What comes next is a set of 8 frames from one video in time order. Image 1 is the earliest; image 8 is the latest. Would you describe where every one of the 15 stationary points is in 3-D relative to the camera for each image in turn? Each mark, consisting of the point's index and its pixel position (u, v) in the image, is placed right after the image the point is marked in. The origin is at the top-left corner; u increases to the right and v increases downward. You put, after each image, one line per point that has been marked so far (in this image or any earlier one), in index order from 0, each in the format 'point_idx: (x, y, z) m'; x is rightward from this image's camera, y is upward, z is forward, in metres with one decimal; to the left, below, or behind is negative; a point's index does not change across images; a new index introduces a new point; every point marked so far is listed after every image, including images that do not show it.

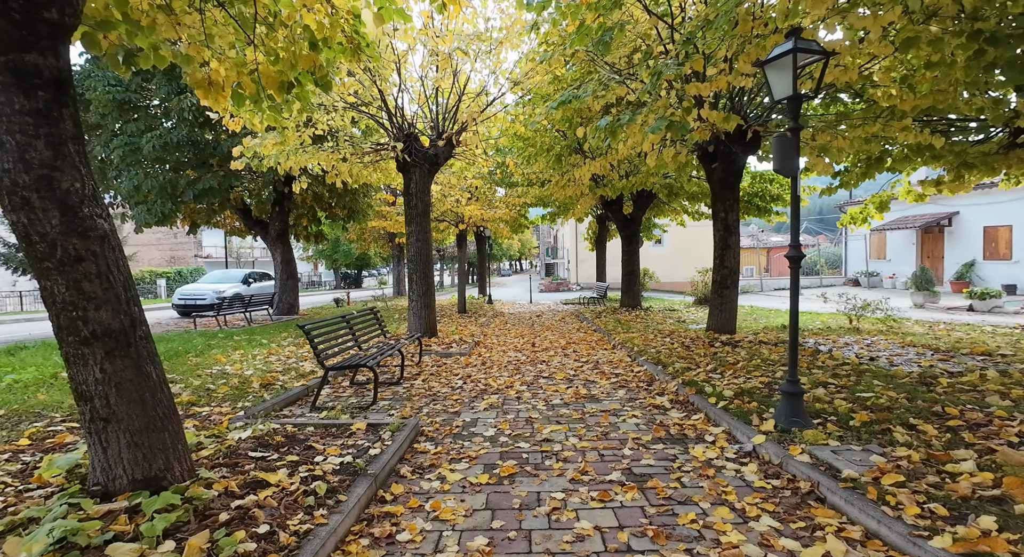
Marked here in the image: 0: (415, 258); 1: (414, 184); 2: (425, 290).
0: (-1.7, +0.3, +9.8) m
1: (-1.8, +1.6, +10.0) m
2: (-1.6, -0.3, +9.8) m
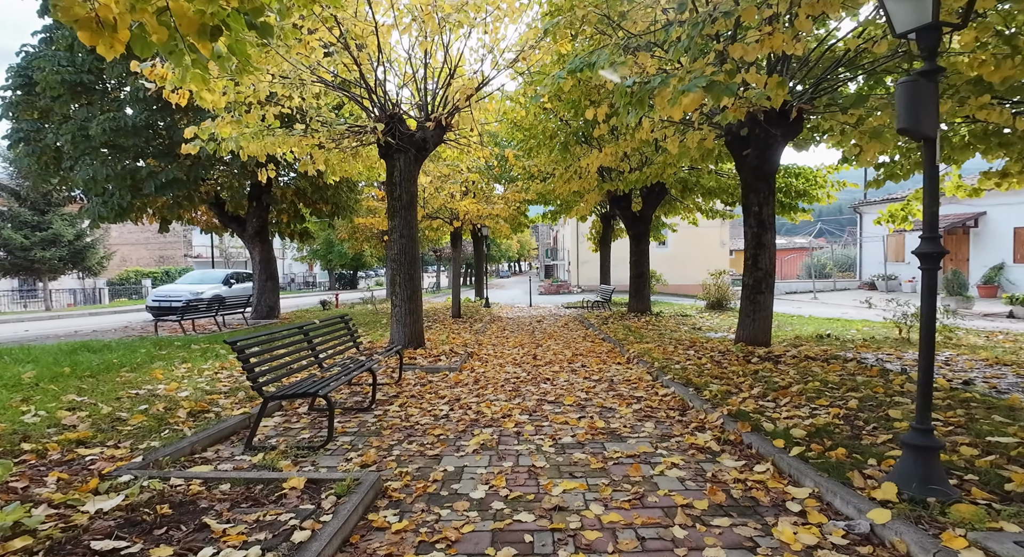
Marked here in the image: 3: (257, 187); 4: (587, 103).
0: (-1.8, +0.3, +8.4) m
1: (-1.8, +1.6, +8.6) m
2: (-1.6, -0.3, +8.5) m
3: (-6.5, +2.3, +14.0) m
4: (+1.3, +3.1, +9.9) m
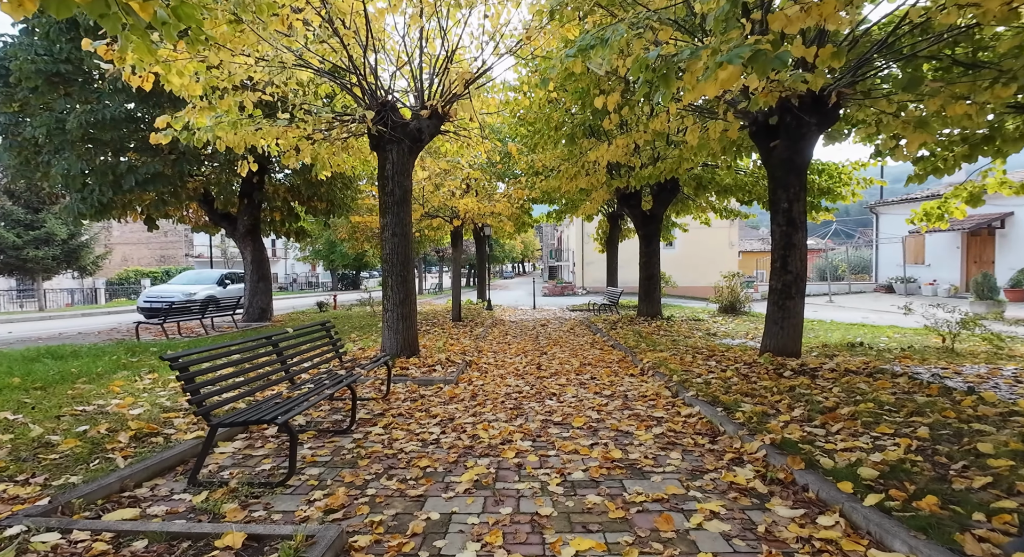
0: (-1.7, +0.2, +7.7) m
1: (-1.8, +1.6, +7.9) m
2: (-1.5, -0.3, +7.7) m
3: (-6.4, +2.3, +13.3) m
4: (+1.4, +3.1, +9.2) m
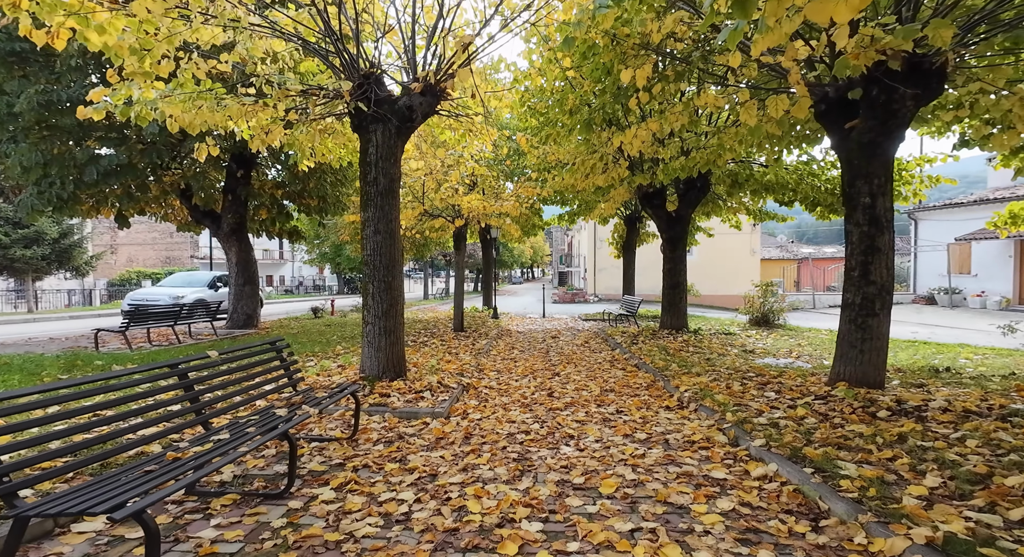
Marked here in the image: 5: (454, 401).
0: (-1.6, +0.2, +6.3) m
1: (-1.6, +1.5, +6.6) m
2: (-1.5, -0.4, +6.4) m
3: (-6.2, +2.2, +12.1) m
4: (+1.5, +3.0, +7.8) m
5: (-0.6, -1.3, +5.7) m
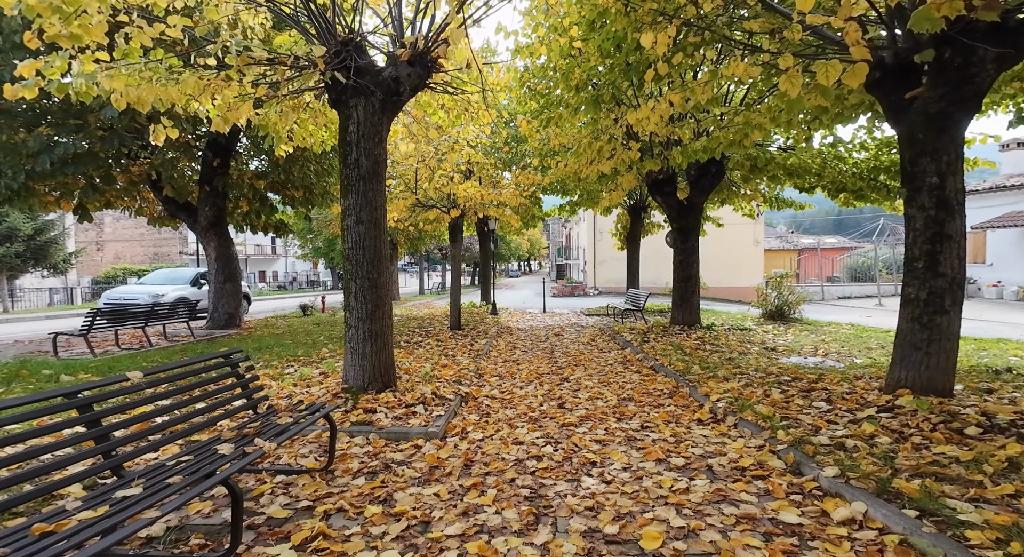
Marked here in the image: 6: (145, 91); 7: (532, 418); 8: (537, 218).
0: (-1.6, +0.2, +5.5) m
1: (-1.6, +1.6, +5.7) m
2: (-1.4, -0.3, +5.5) m
3: (-6.2, +2.3, +11.2) m
4: (+1.5, +3.1, +6.9) m
5: (-0.5, -1.2, +4.9) m
6: (-3.5, +1.8, +5.3) m
7: (+0.2, -1.3, +5.1) m
8: (+0.8, +1.8, +16.6) m
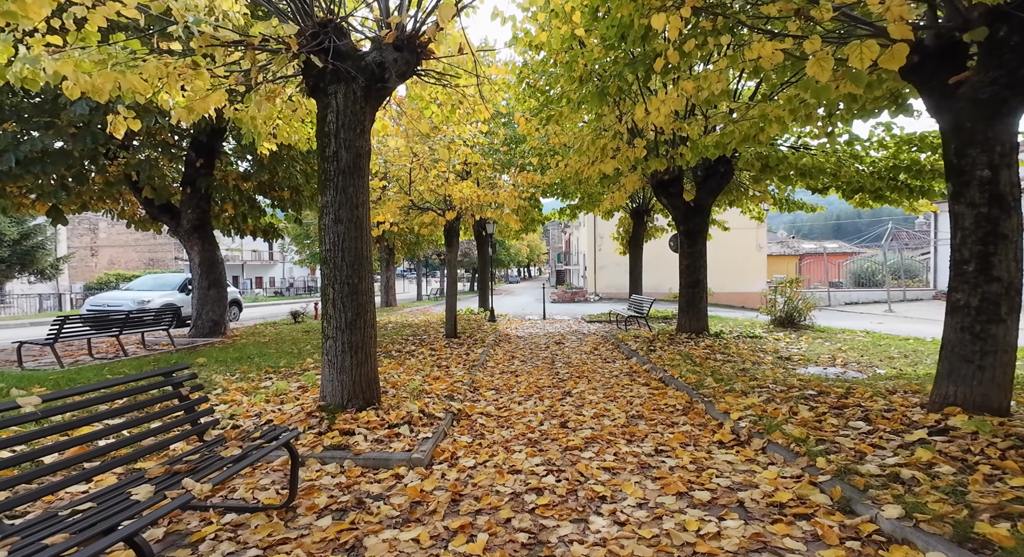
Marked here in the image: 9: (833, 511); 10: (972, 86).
0: (-1.6, +0.2, +4.9) m
1: (-1.6, +1.5, +5.1) m
2: (-1.4, -0.4, +5.0) m
3: (-6.2, +2.2, +10.6) m
4: (+1.5, +3.0, +6.4) m
5: (-0.6, -1.2, +4.3) m
6: (-3.5, +1.8, +4.8) m
7: (+0.2, -1.3, +4.5) m
8: (+0.7, +1.6, +16.0) m
9: (+1.7, -1.3, +3.0) m
10: (+3.5, +1.5, +4.2) m
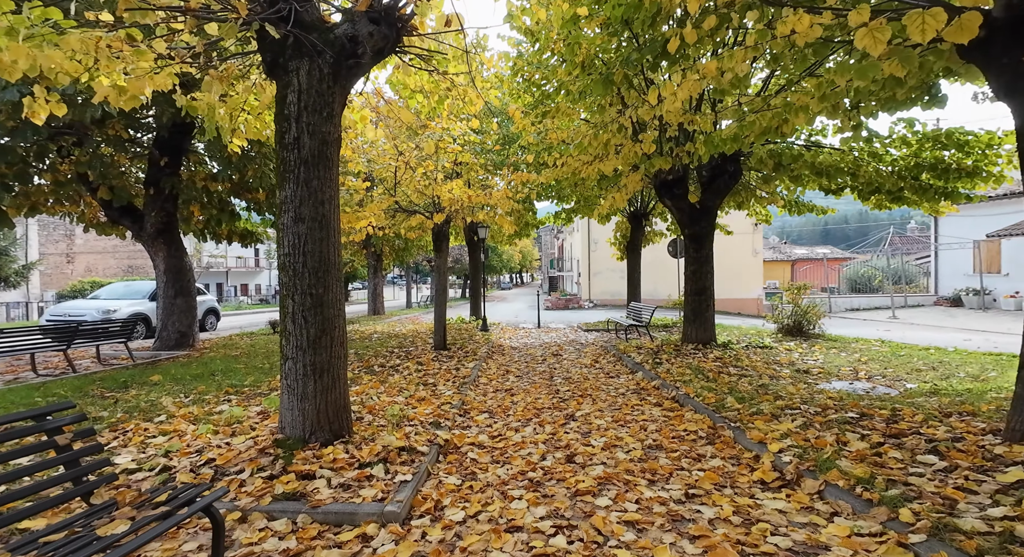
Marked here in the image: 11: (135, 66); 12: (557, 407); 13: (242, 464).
0: (-1.6, +0.2, +4.1) m
1: (-1.7, +1.5, +4.4) m
2: (-1.5, -0.4, +4.1) m
3: (-6.4, +2.0, +9.8) m
4: (+1.5, +2.9, +5.7) m
5: (-0.6, -1.3, +3.5) m
6: (-3.6, +1.7, +4.0) m
7: (+0.1, -1.3, +3.7) m
8: (+0.5, +1.5, +15.3) m
9: (+1.8, -1.3, +2.2) m
10: (+3.5, +1.5, +3.5) m
11: (-3.1, +1.8, +4.6) m
12: (+0.5, -1.3, +5.8) m
13: (-1.8, -1.1, +3.7) m
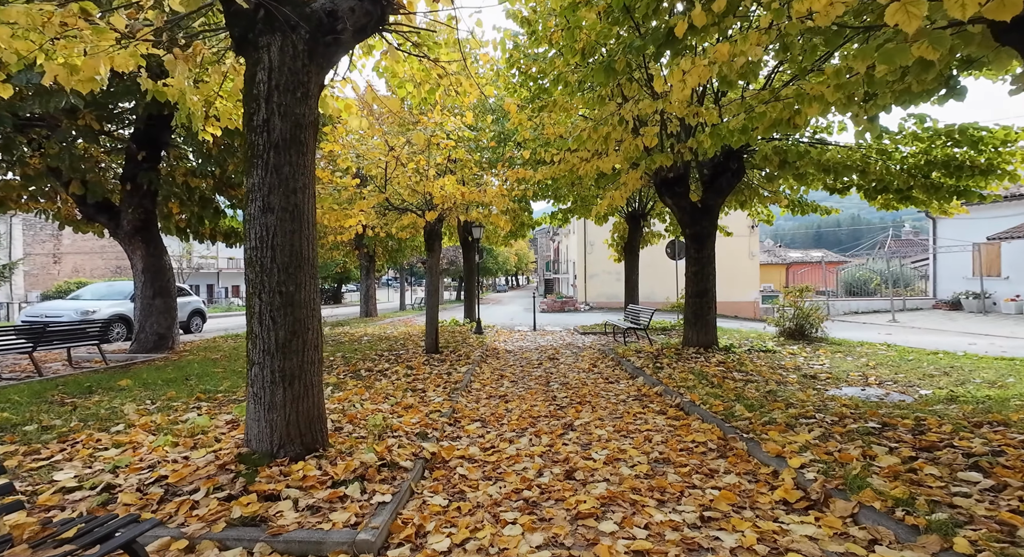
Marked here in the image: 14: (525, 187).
0: (-1.7, +0.2, +3.7) m
1: (-1.7, +1.5, +3.9) m
2: (-1.5, -0.4, +3.7) m
3: (-6.5, +2.0, +9.3) m
4: (+1.4, +3.0, +5.3) m
5: (-0.6, -1.3, +3.1) m
6: (-3.6, +1.8, +3.5) m
7: (+0.1, -1.3, +3.3) m
8: (+0.4, +1.4, +14.9) m
9: (+1.7, -1.2, +1.8) m
10: (+3.5, +1.5, +3.1) m
11: (-3.2, +1.8, +4.1) m
12: (+0.4, -1.3, +5.4) m
13: (-1.8, -1.1, +3.2) m
14: (+0.2, +2.0, +12.2) m
